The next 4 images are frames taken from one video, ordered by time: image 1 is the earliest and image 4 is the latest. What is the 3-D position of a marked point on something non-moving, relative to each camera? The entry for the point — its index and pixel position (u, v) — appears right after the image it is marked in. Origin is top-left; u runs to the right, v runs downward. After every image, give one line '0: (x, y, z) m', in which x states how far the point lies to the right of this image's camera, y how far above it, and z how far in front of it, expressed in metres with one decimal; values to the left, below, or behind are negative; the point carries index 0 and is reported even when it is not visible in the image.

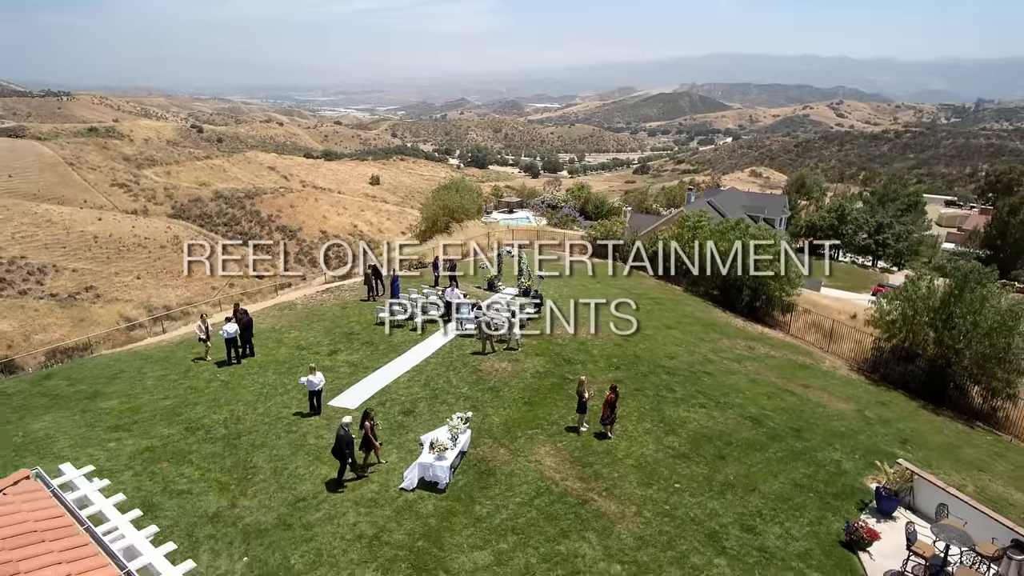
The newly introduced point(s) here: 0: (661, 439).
0: (+3.8, -3.8, +15.8) m
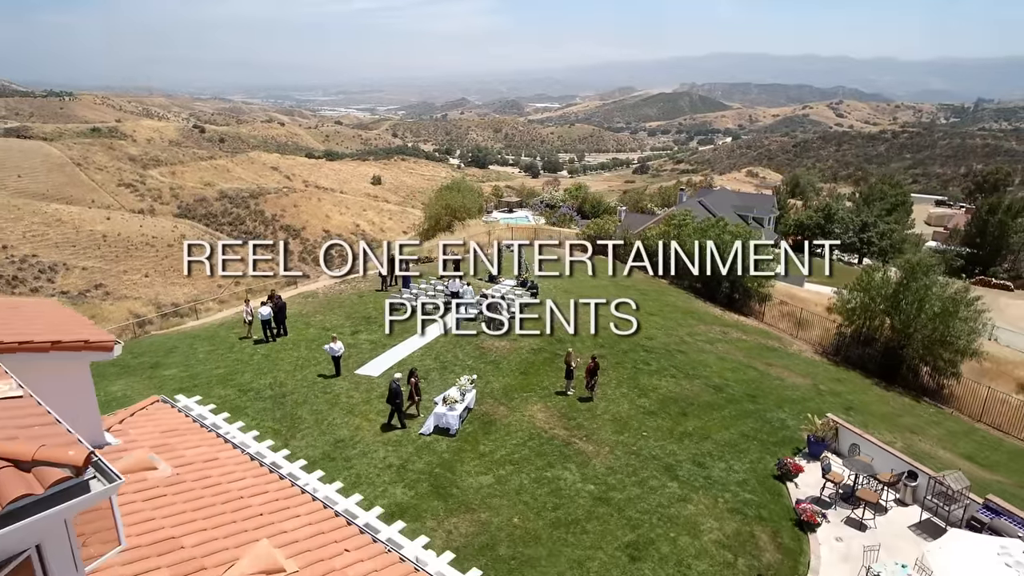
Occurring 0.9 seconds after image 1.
0: (+3.7, -3.4, +18.9) m
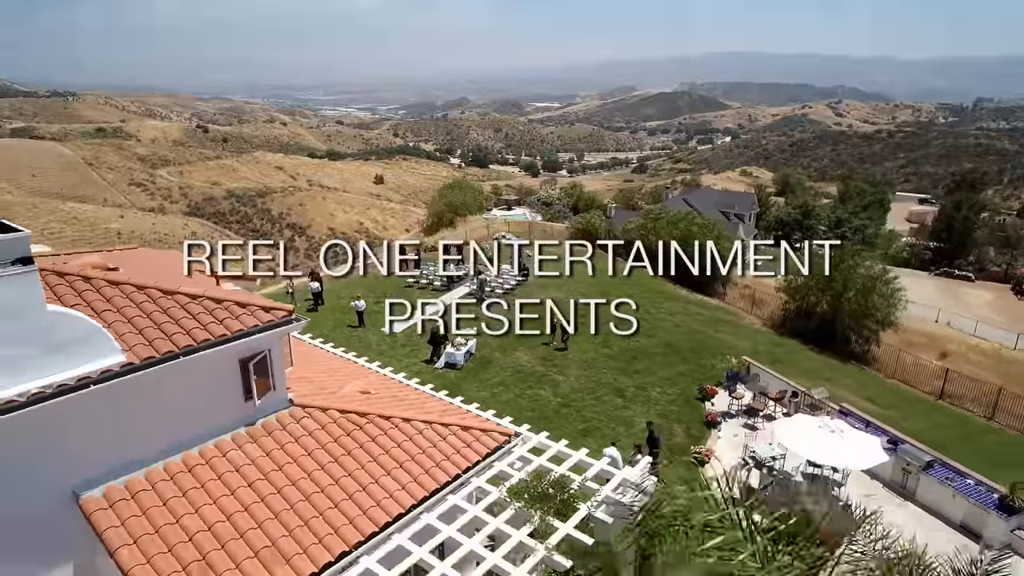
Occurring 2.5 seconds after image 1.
0: (+3.4, -2.4, +24.4) m
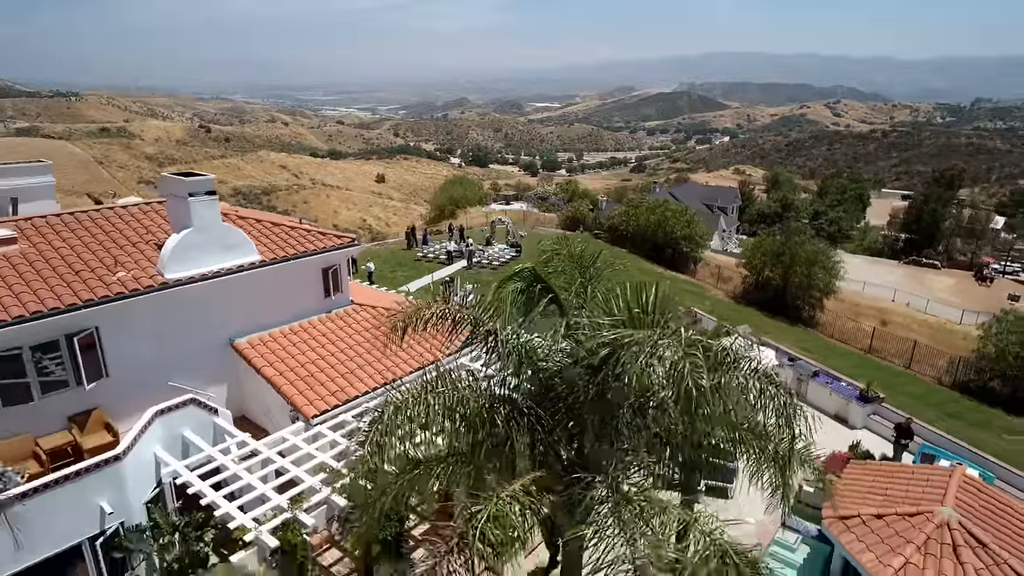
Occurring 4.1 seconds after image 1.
0: (+3.1, -0.8, +29.8) m
